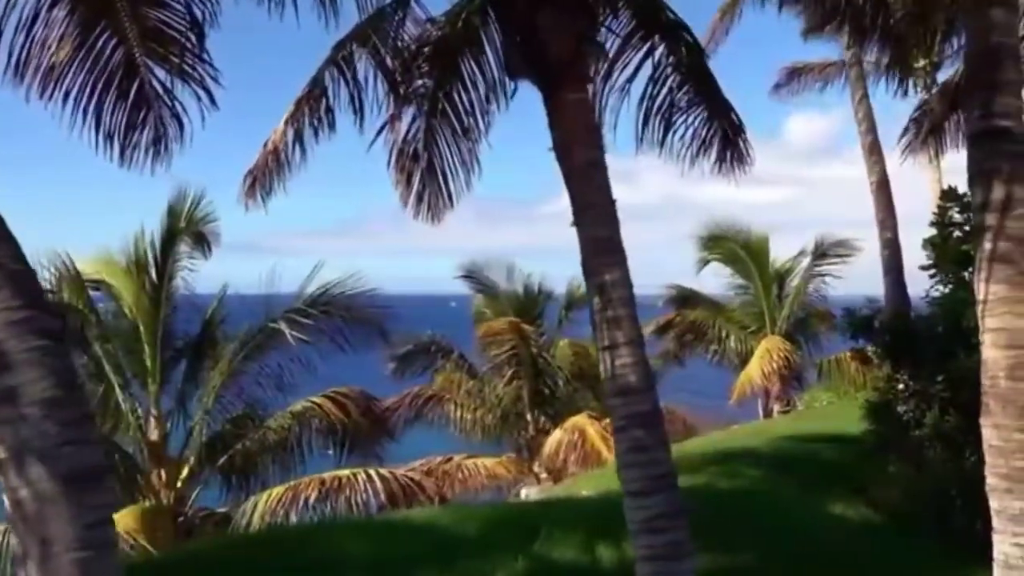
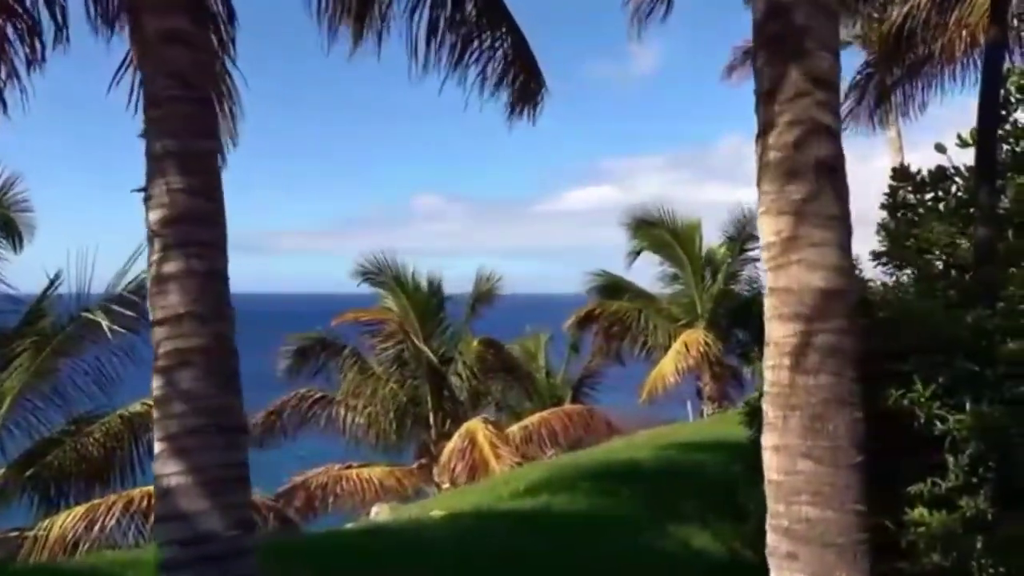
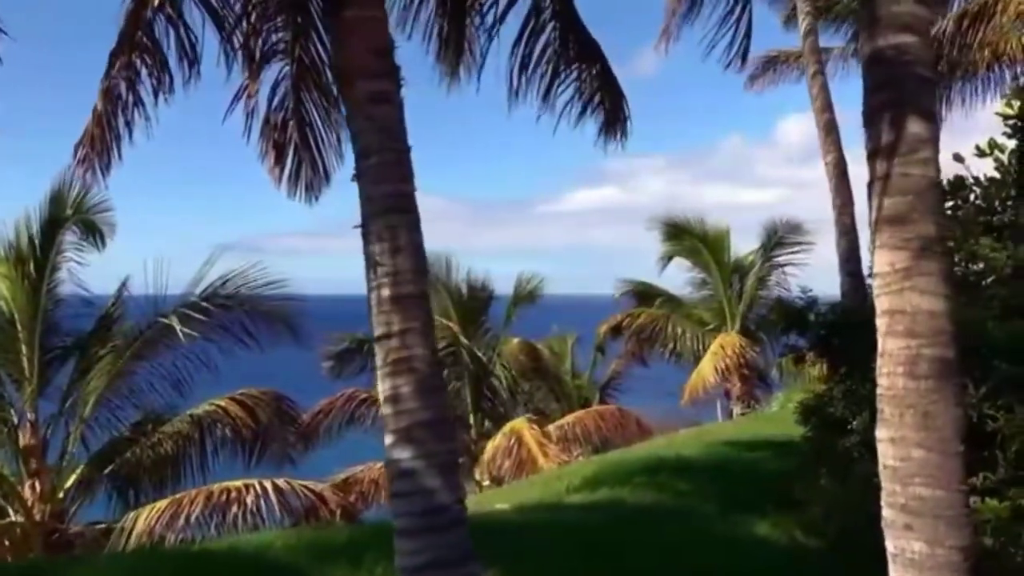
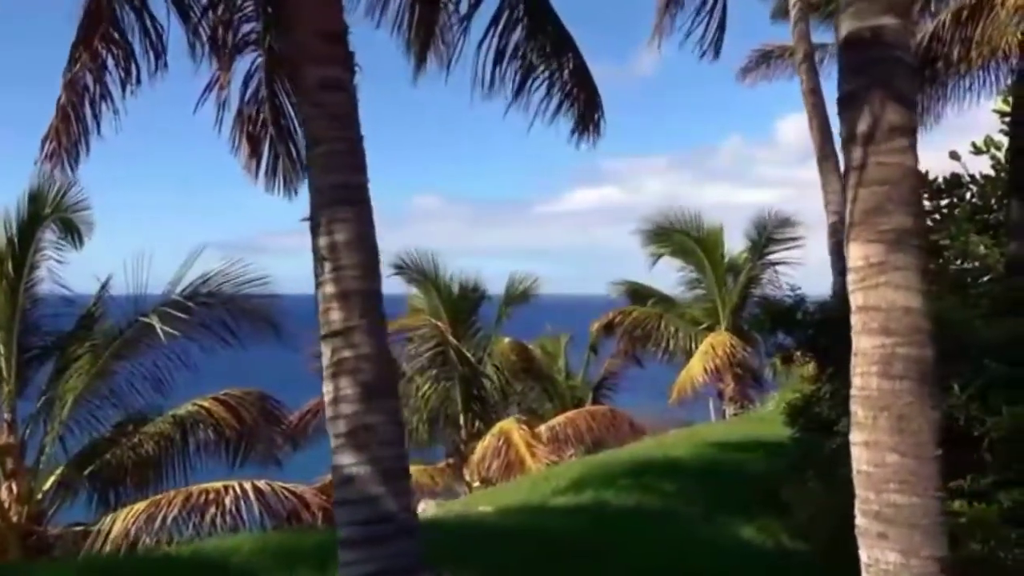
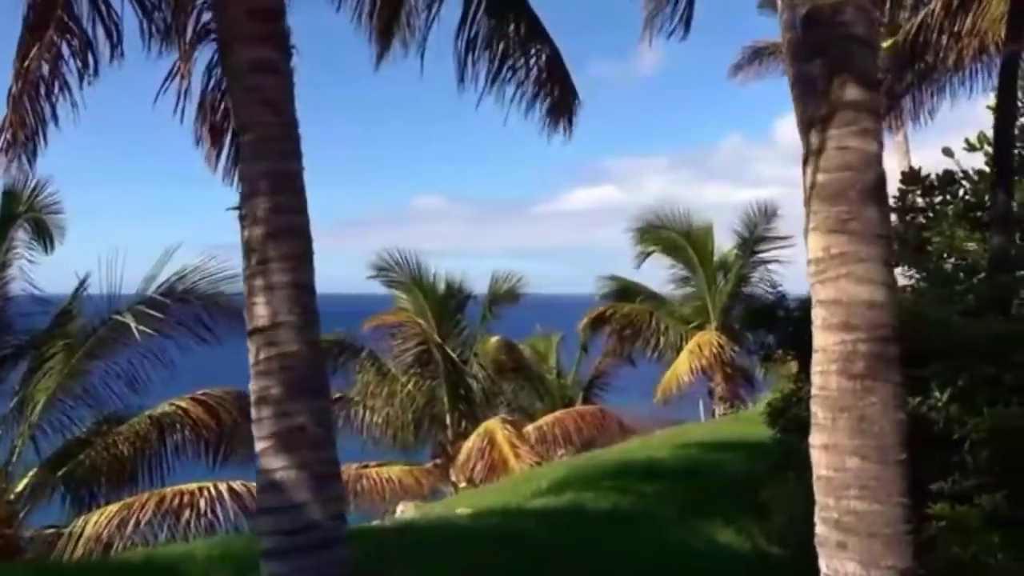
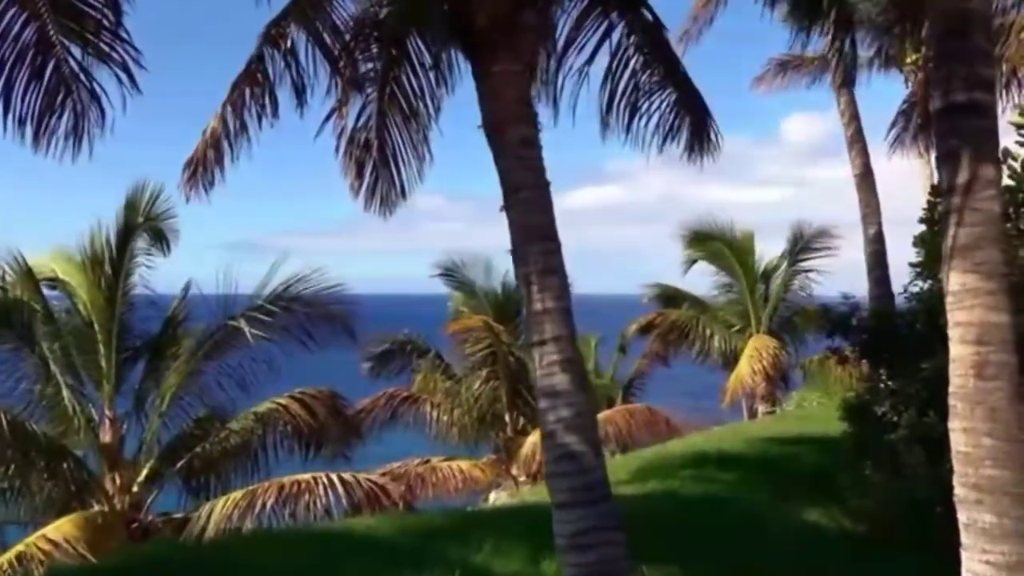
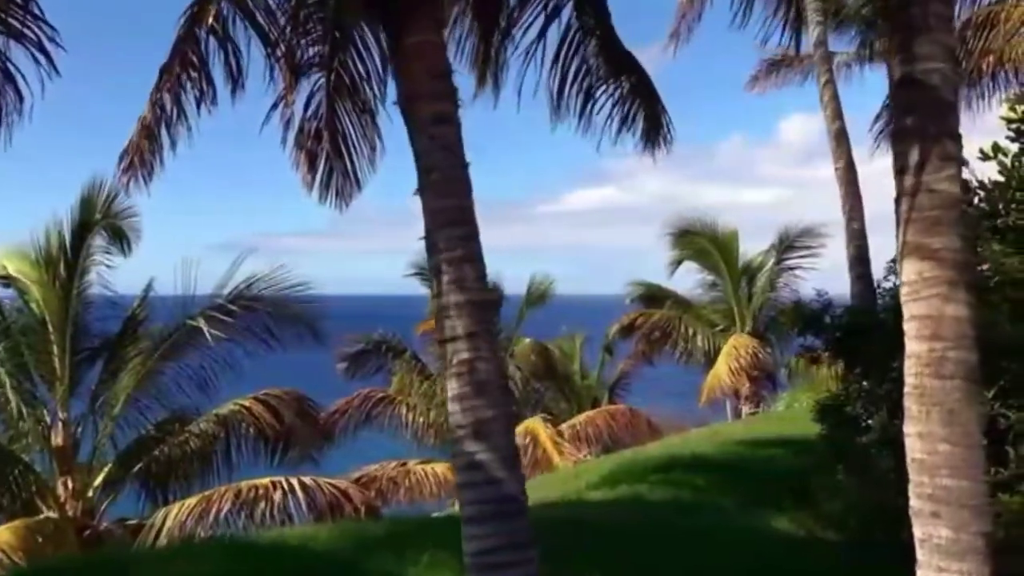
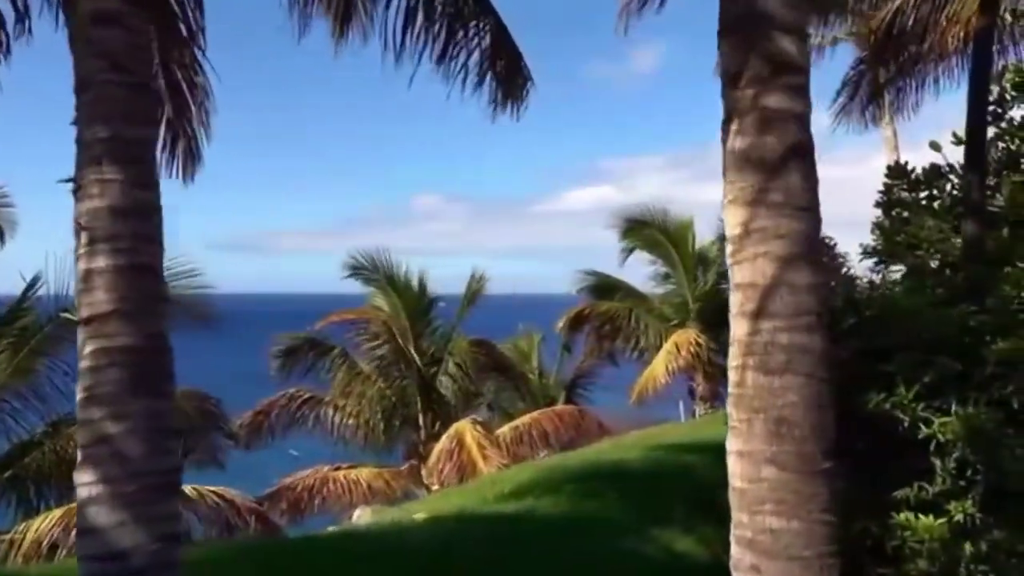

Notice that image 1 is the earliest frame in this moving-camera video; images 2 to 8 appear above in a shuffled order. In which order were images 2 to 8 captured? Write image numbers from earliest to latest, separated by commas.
6, 7, 3, 4, 5, 2, 8
